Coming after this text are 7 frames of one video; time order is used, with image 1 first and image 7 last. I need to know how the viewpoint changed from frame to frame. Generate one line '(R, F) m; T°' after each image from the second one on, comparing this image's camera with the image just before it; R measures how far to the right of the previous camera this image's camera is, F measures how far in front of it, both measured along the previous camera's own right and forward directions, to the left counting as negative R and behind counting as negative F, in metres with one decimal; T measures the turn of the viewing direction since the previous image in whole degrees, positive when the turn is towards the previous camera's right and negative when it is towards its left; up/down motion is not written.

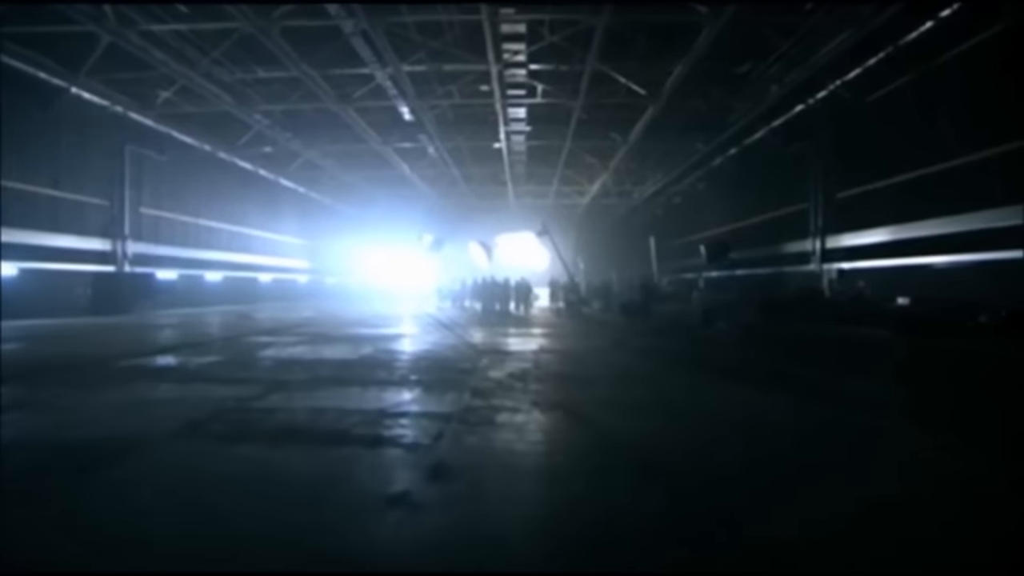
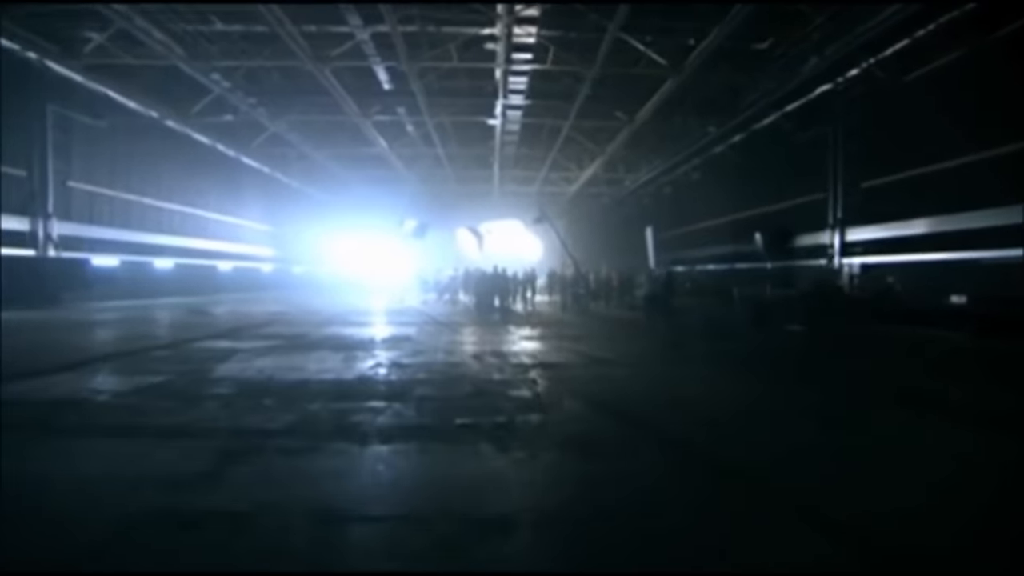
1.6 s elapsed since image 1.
(-0.6, +1.8) m; +3°
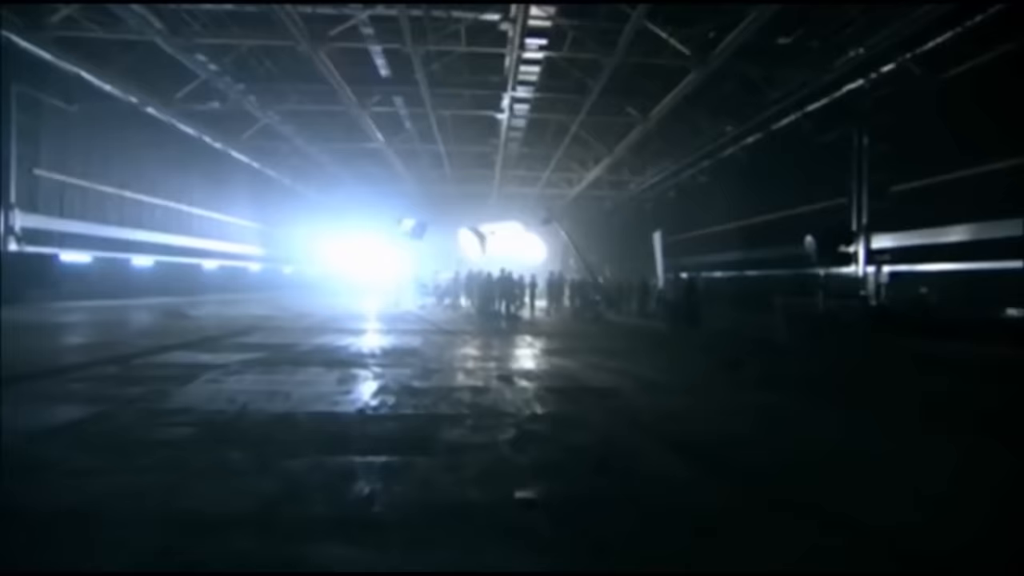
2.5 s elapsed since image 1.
(-0.3, +1.0) m; +1°
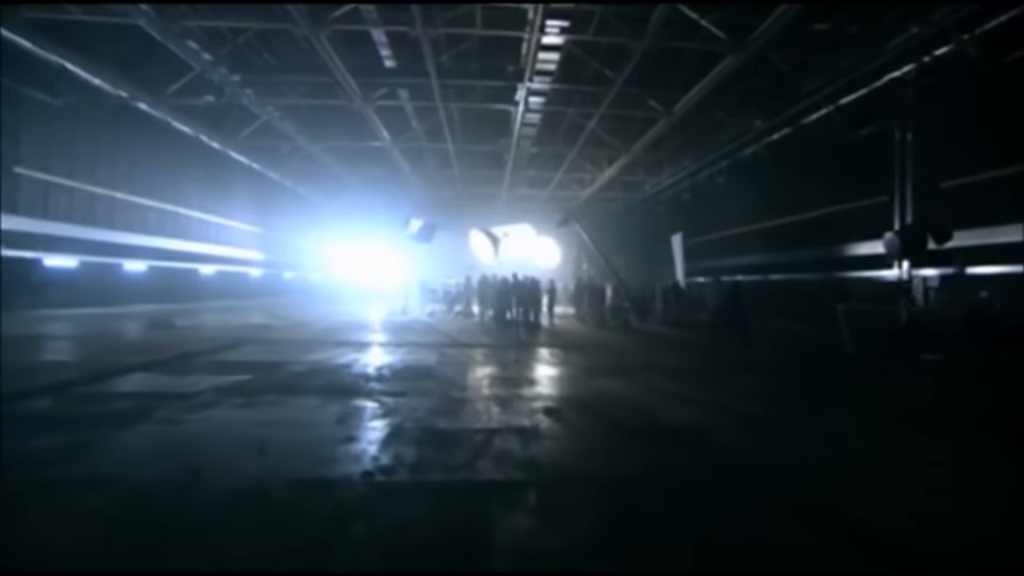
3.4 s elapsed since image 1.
(-0.2, +1.0) m; 0°
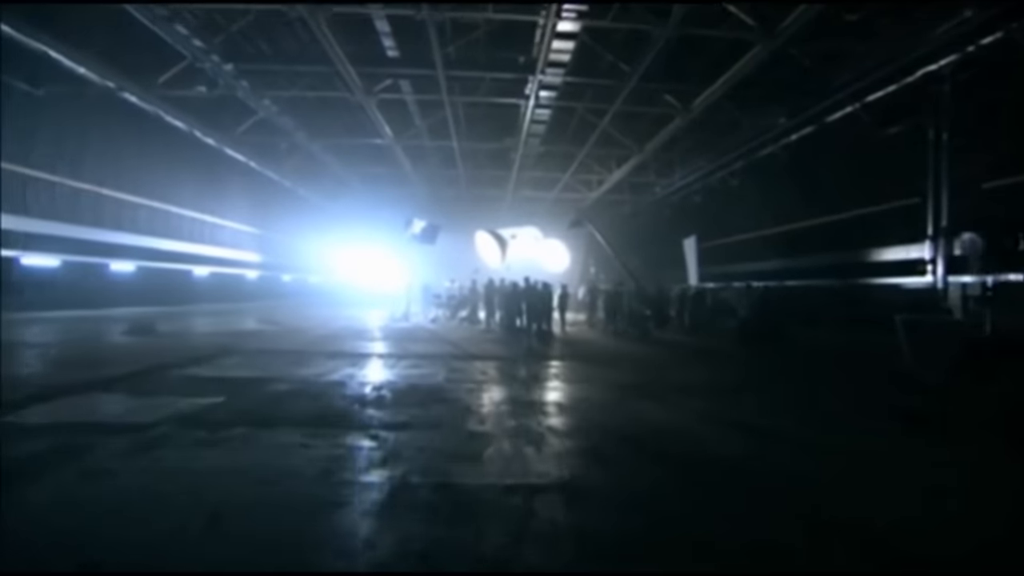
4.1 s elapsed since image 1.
(-0.1, +0.8) m; 0°
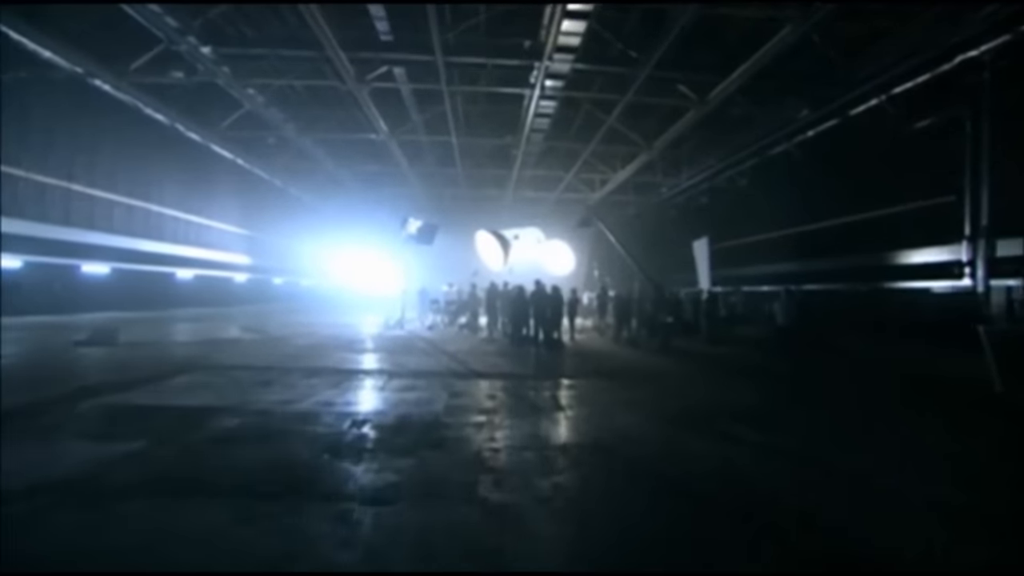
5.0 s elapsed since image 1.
(-0.1, +1.0) m; 0°
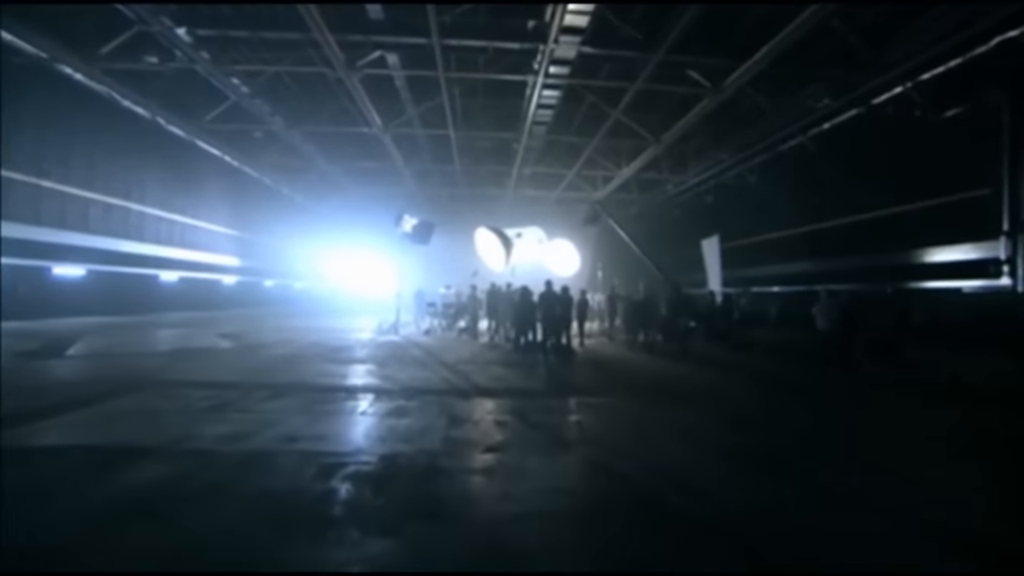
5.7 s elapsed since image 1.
(-0.1, +0.8) m; 0°
